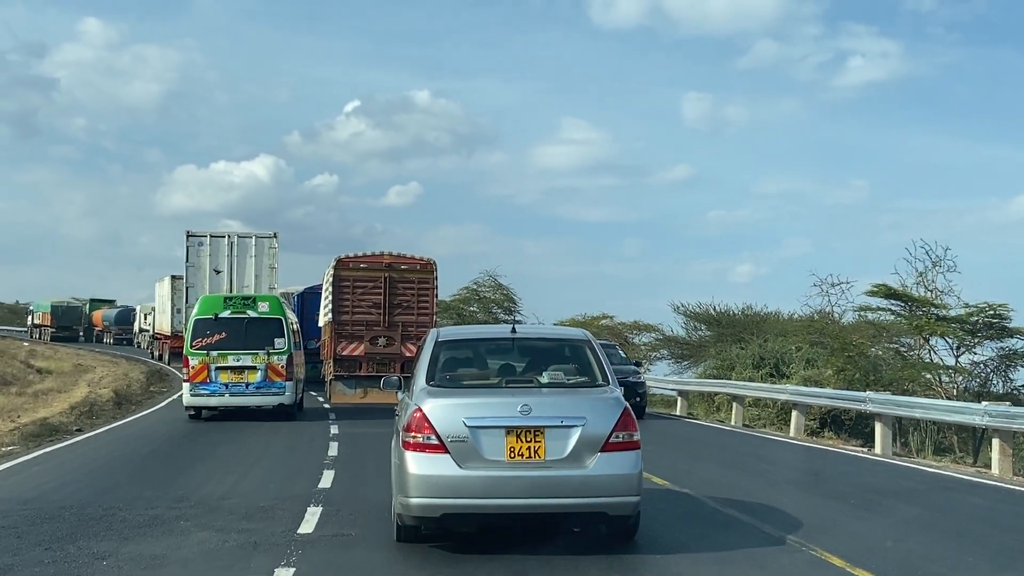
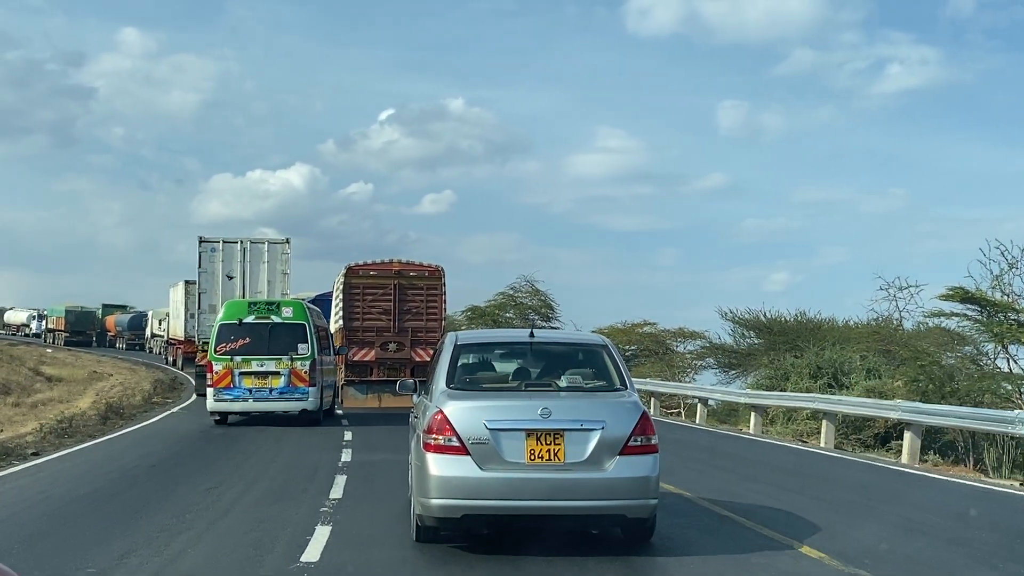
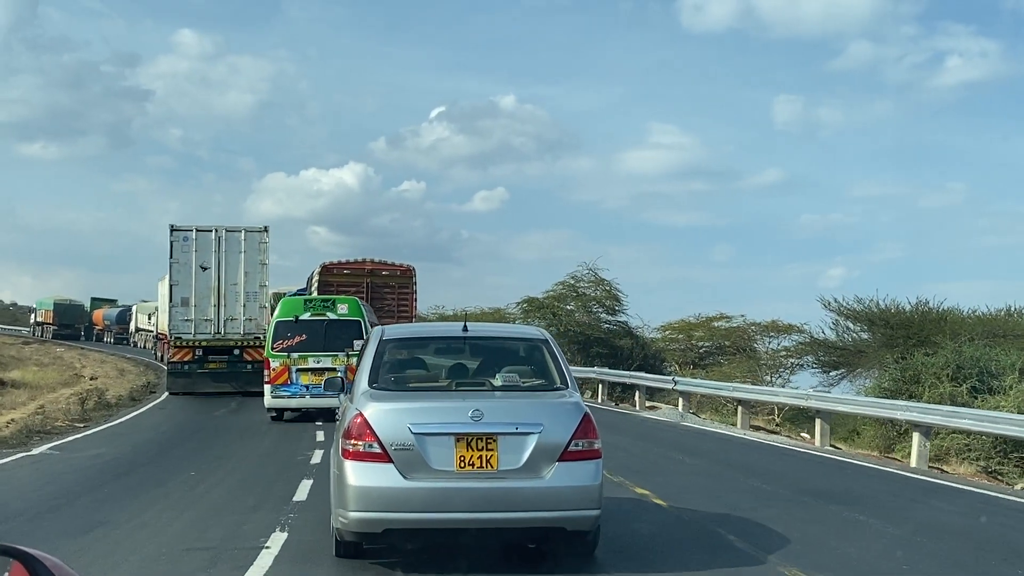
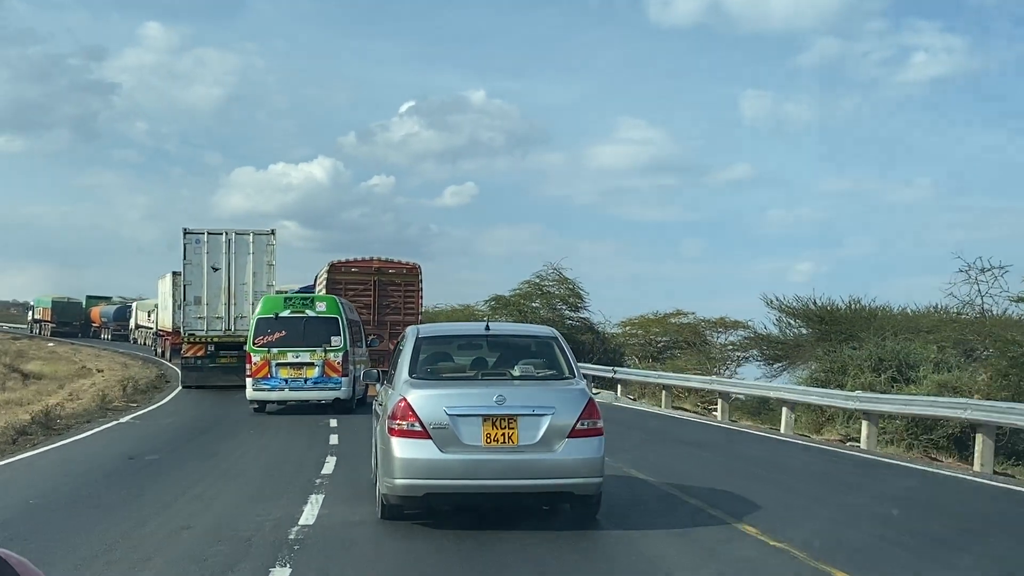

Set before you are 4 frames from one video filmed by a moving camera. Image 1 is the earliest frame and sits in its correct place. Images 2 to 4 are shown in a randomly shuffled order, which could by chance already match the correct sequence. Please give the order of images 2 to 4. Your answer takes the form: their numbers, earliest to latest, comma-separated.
2, 4, 3
